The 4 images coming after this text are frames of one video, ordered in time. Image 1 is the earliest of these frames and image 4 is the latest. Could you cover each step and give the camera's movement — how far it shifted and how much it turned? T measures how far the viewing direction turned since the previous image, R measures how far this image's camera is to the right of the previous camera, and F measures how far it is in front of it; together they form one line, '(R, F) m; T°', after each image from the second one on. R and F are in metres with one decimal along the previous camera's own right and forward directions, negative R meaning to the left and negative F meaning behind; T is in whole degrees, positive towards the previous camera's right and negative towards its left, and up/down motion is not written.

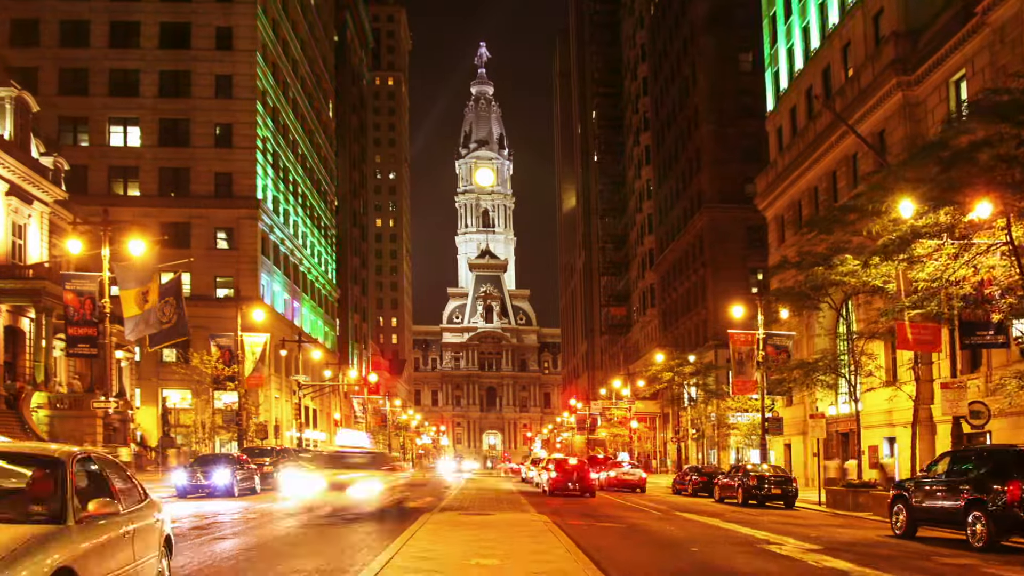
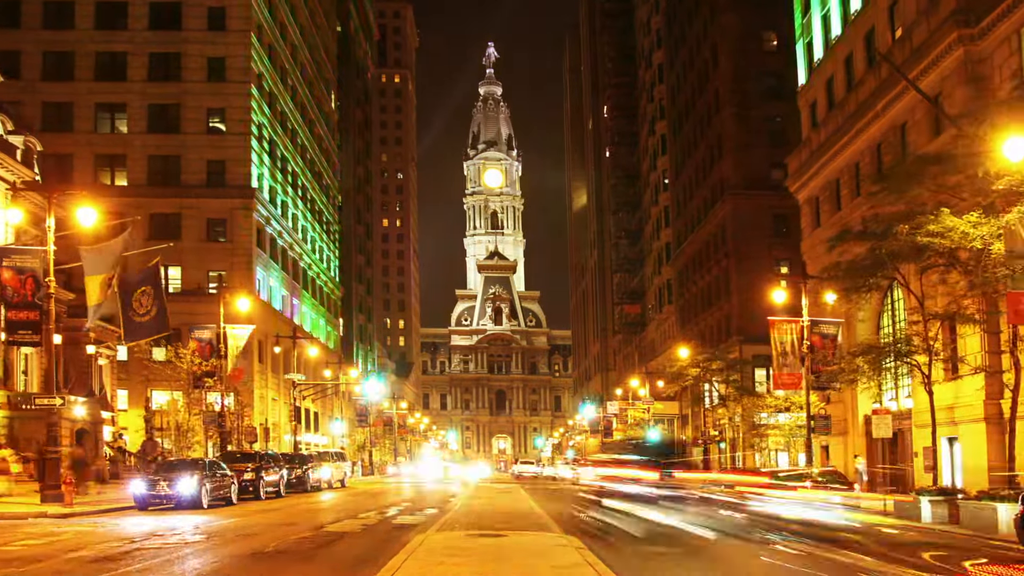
(-0.1, +5.2) m; 0°
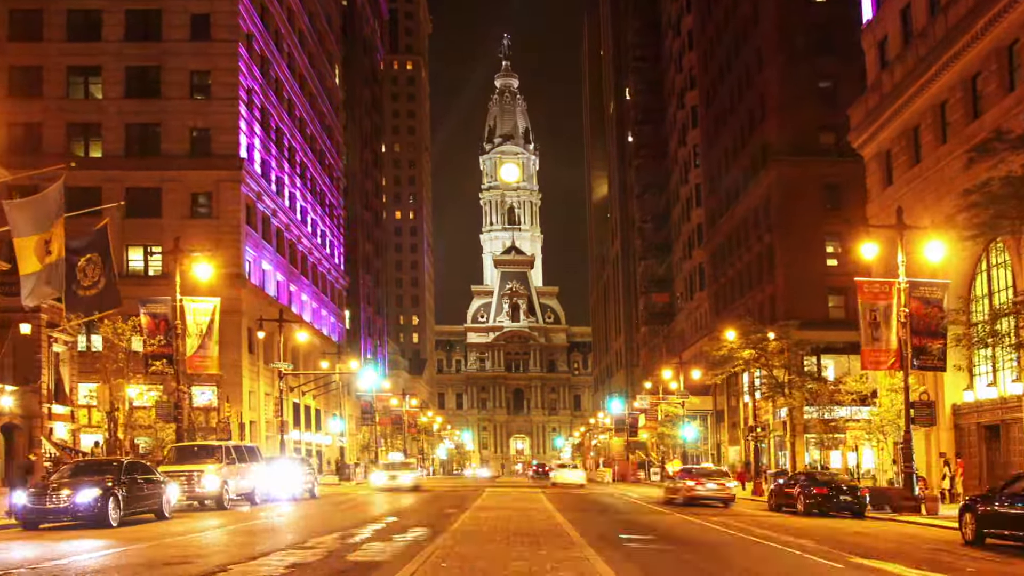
(0.0, +8.6) m; -1°
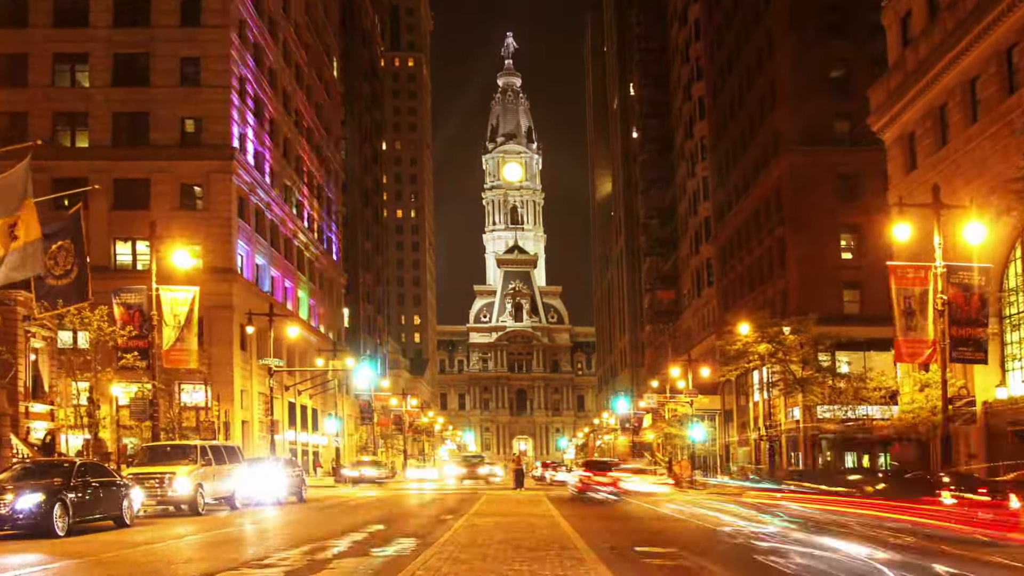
(+0.1, +2.7) m; 0°
